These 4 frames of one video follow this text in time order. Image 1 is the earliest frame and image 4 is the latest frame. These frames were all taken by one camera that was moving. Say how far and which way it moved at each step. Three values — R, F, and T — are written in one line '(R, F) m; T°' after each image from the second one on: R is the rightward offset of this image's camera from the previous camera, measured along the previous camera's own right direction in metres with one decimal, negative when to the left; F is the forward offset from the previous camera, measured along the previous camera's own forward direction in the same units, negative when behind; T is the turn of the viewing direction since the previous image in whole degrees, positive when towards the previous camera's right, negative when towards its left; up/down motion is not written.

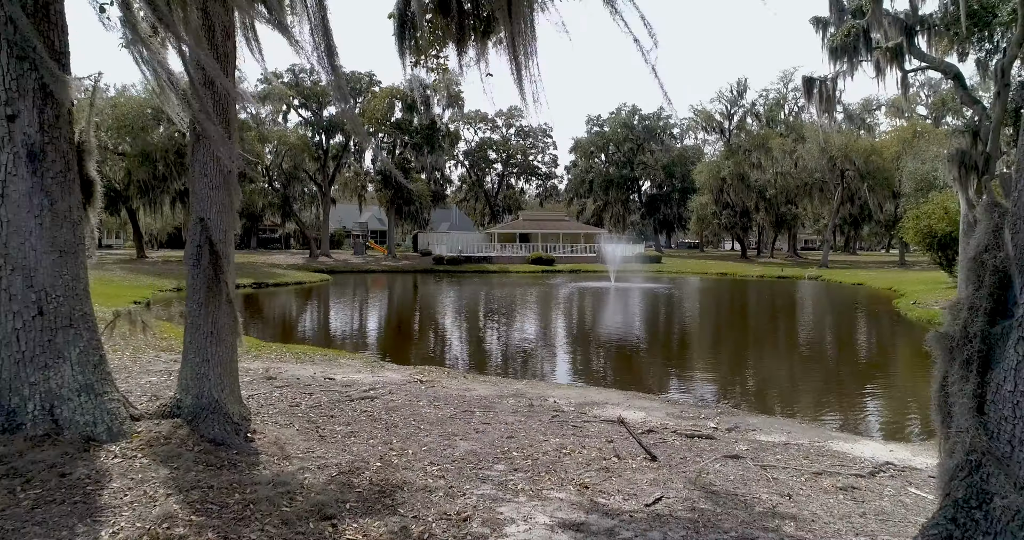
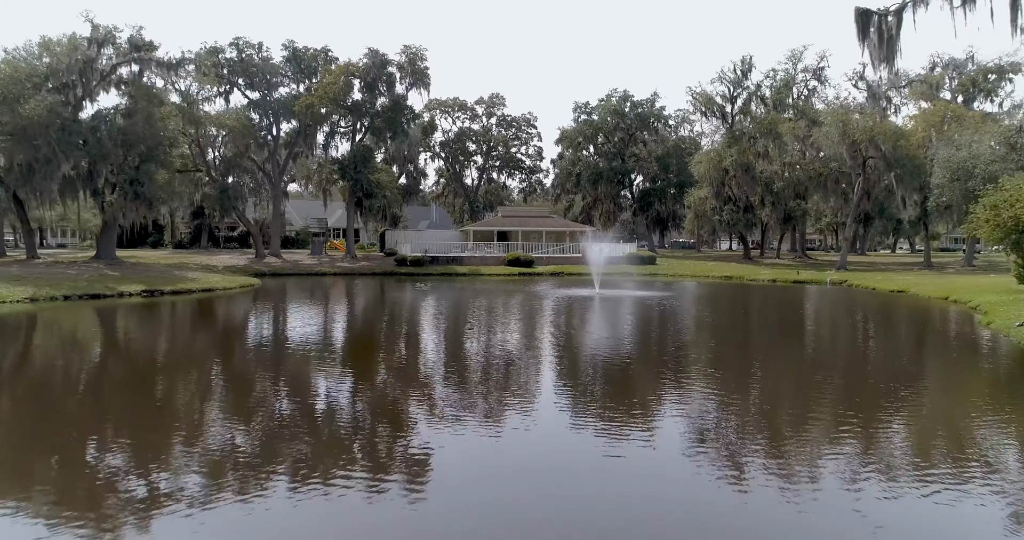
(+0.9, +4.2) m; +1°
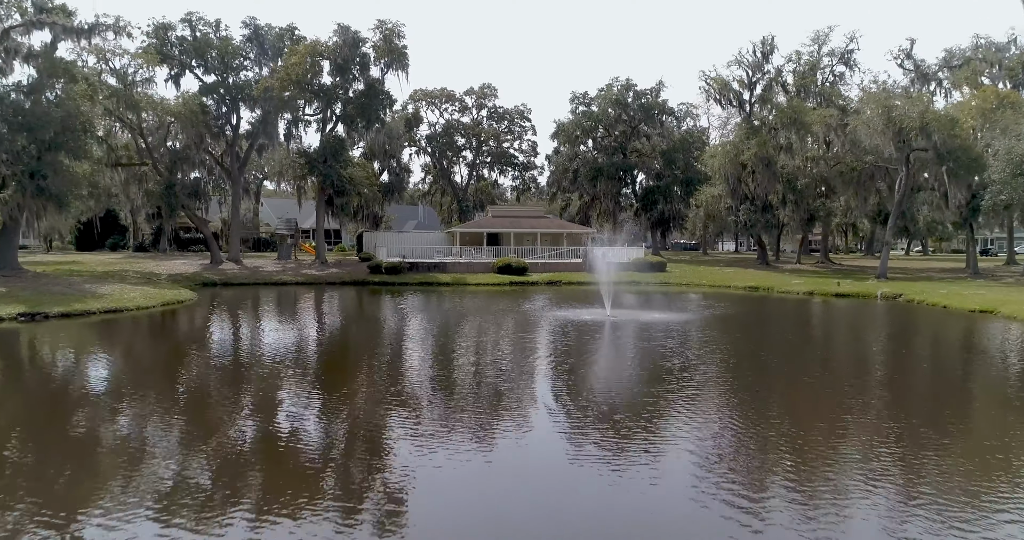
(+0.1, +3.7) m; +1°
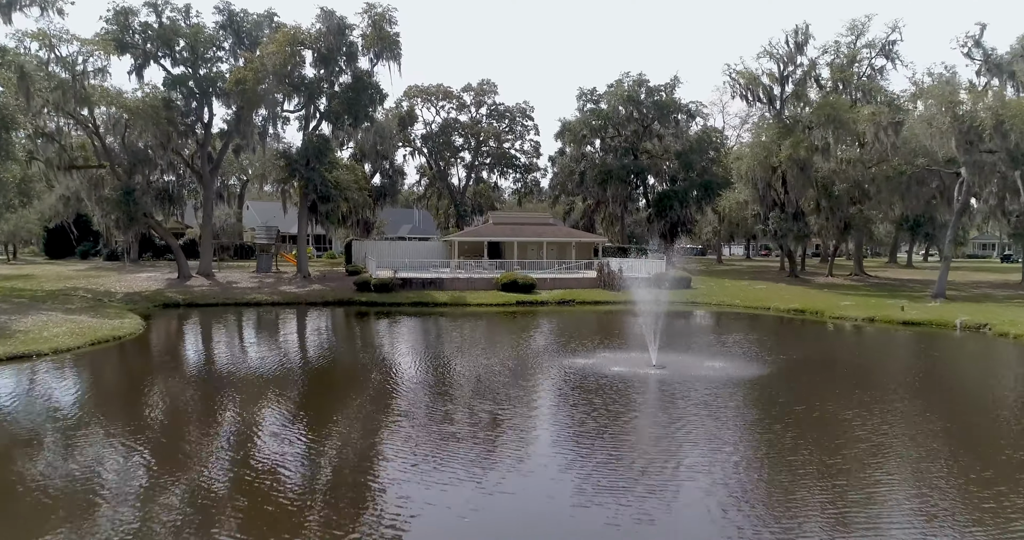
(-0.4, +3.0) m; 0°
